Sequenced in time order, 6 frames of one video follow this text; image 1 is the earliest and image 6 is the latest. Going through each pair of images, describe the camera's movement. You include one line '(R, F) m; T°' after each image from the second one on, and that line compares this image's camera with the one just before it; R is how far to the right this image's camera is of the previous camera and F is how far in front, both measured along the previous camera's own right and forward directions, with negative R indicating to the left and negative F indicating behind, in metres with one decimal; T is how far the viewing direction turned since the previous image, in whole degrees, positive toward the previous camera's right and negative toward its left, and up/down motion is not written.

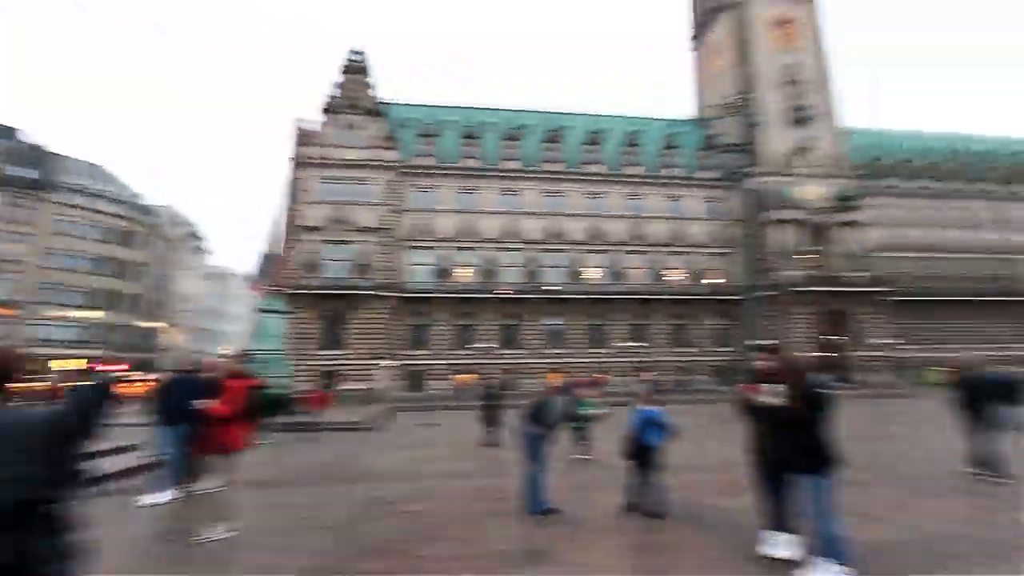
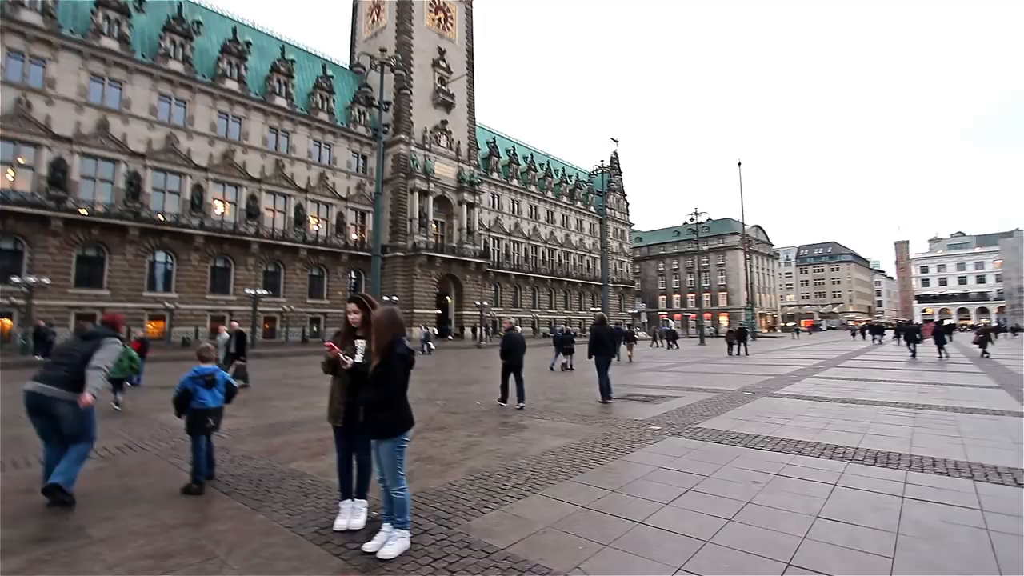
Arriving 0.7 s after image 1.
(+0.4, +0.4) m; +40°
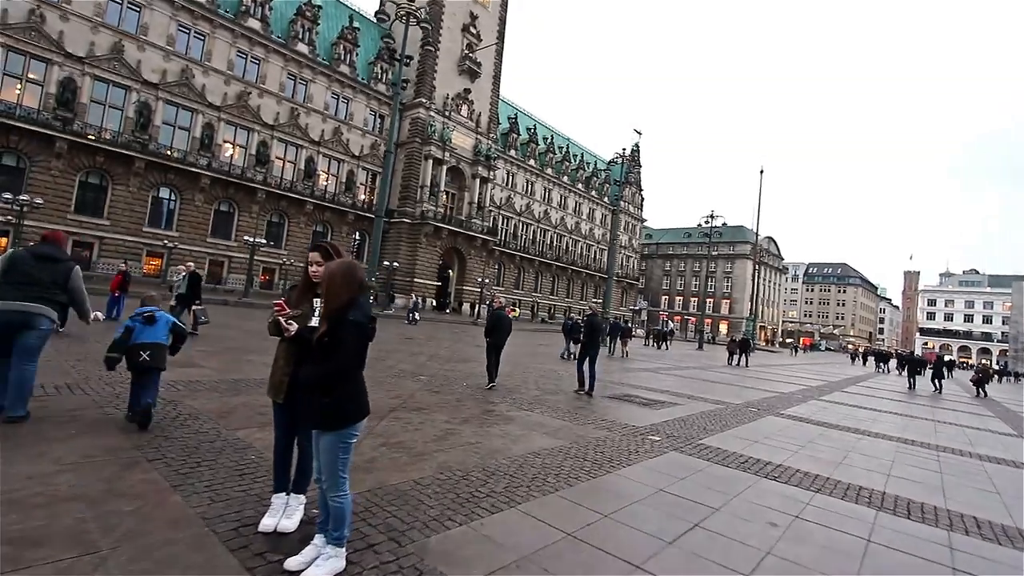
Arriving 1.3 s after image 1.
(0.0, +0.6) m; 0°
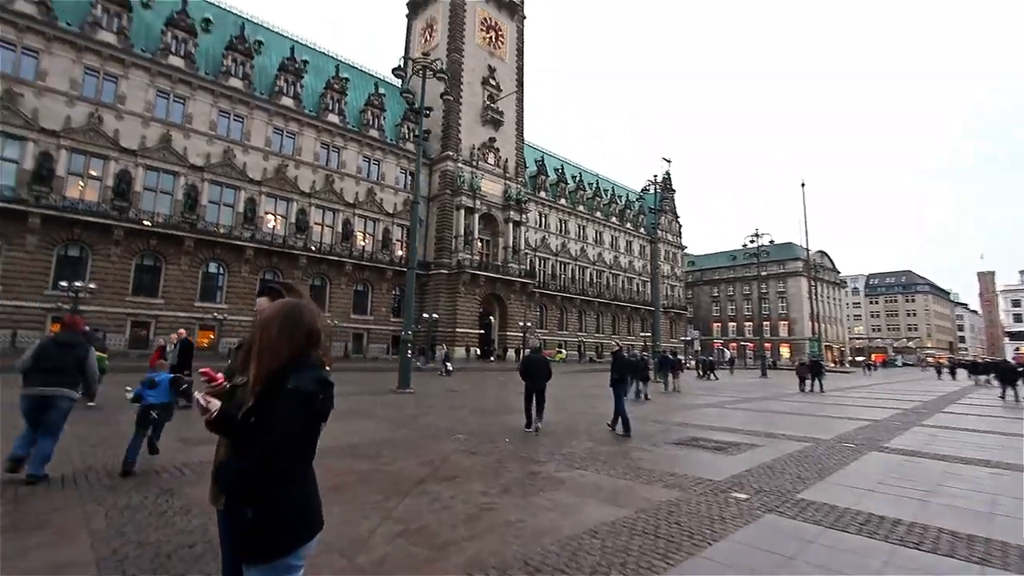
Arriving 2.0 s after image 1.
(+0.1, +0.7) m; -5°
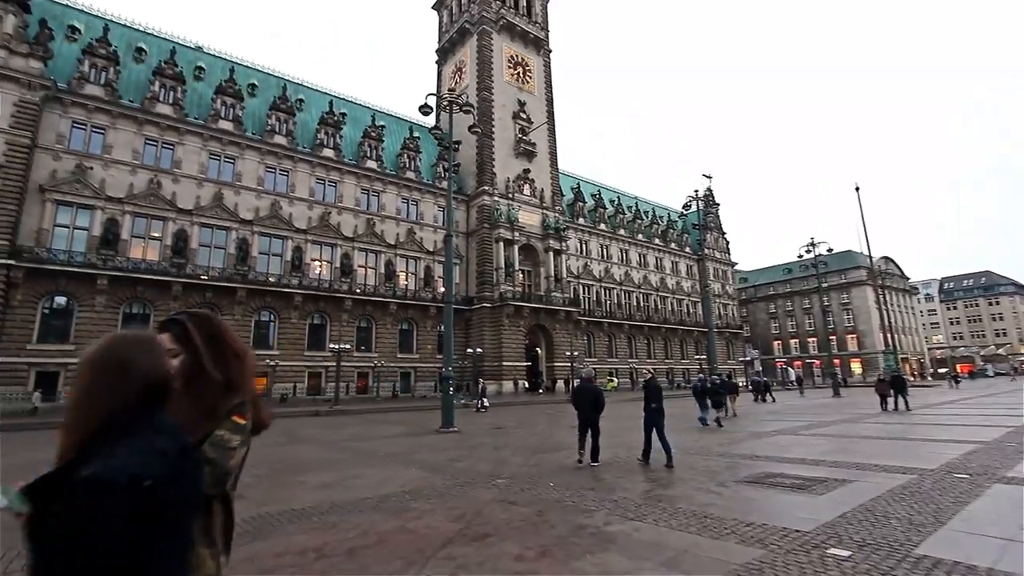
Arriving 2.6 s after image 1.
(+0.2, +0.6) m; -5°
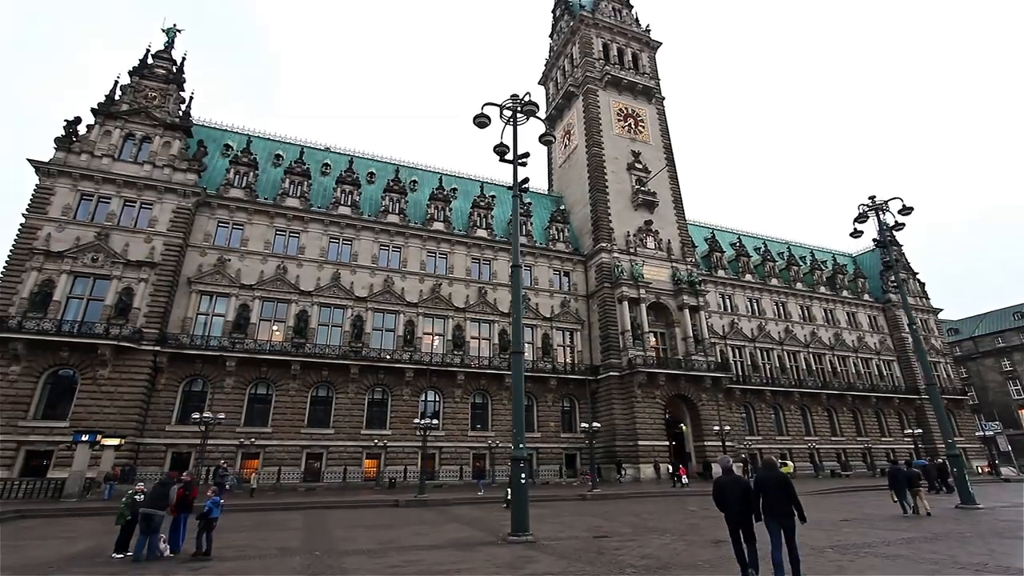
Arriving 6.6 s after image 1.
(+1.1, +4.0) m; -16°
